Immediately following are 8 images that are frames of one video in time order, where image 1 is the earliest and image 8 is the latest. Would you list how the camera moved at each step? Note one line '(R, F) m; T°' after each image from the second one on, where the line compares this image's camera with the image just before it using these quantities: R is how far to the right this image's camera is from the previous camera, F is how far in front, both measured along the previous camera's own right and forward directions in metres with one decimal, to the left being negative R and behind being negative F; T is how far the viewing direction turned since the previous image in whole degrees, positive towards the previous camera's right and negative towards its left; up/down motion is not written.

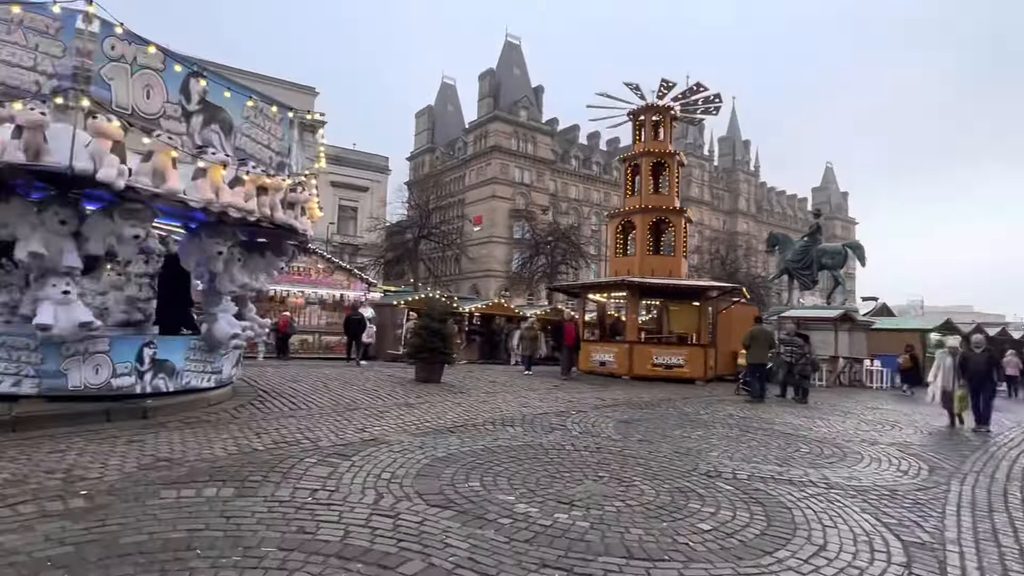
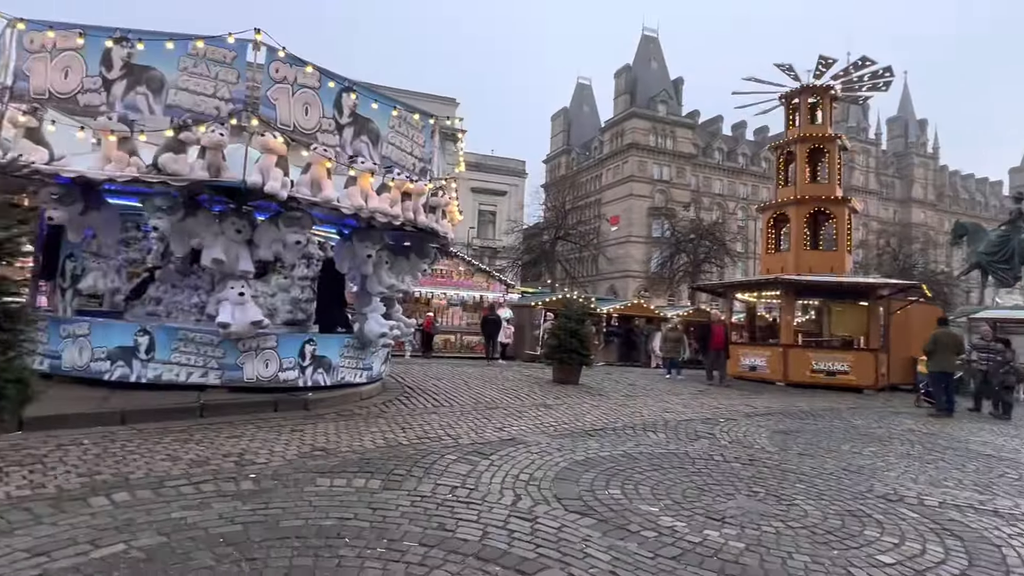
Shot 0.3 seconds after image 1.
(0.0, +0.2) m; -13°
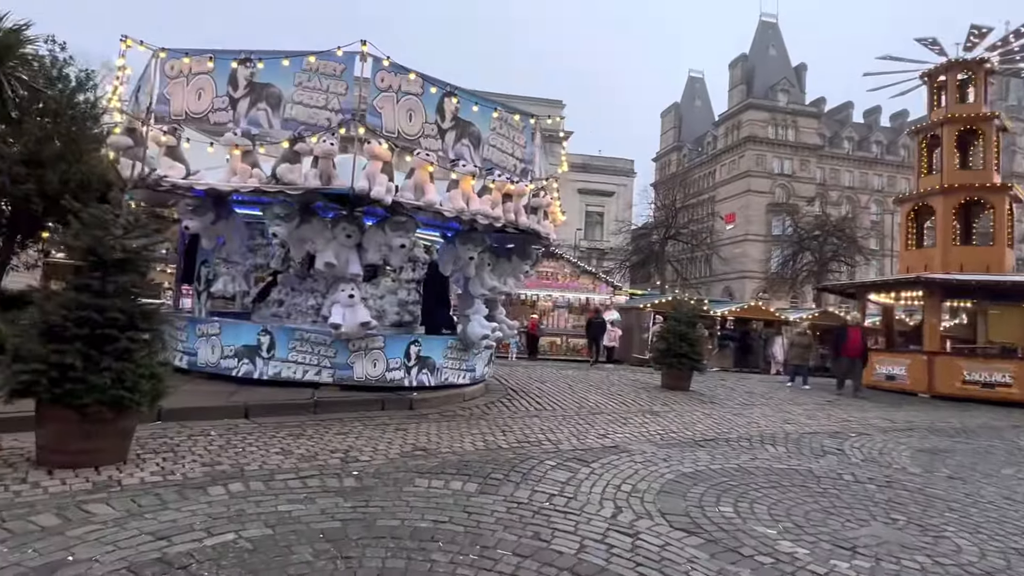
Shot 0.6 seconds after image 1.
(+0.1, +0.2) m; -10°
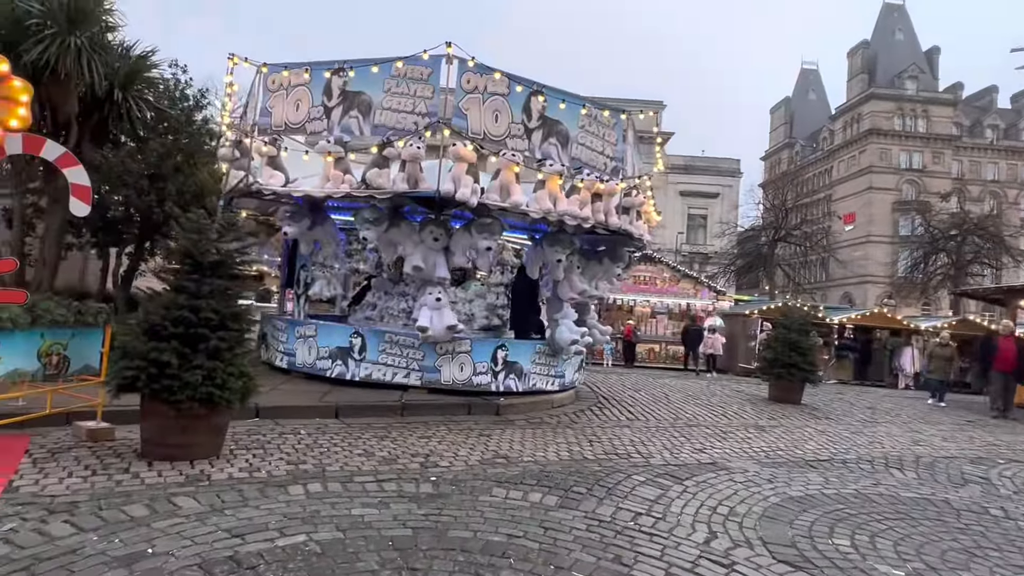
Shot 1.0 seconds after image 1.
(+0.1, +0.3) m; -9°
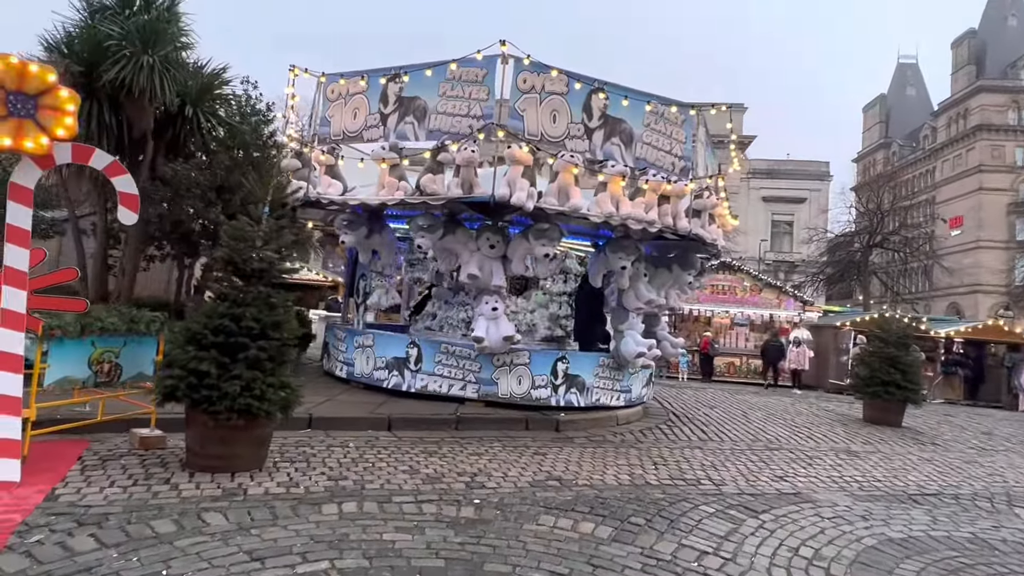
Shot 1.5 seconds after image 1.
(+0.2, +0.4) m; -7°
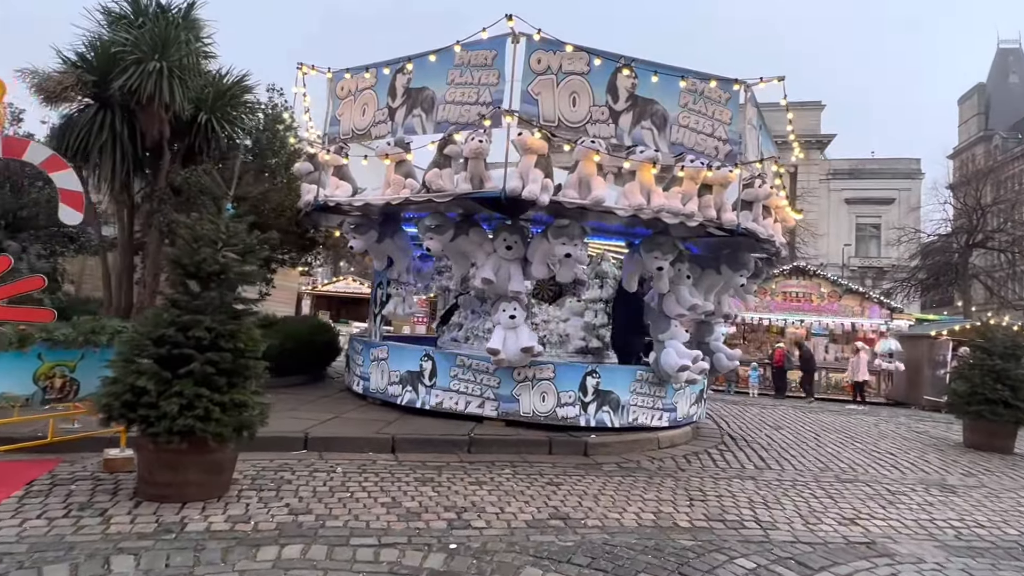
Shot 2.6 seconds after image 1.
(+0.6, +0.9) m; -7°
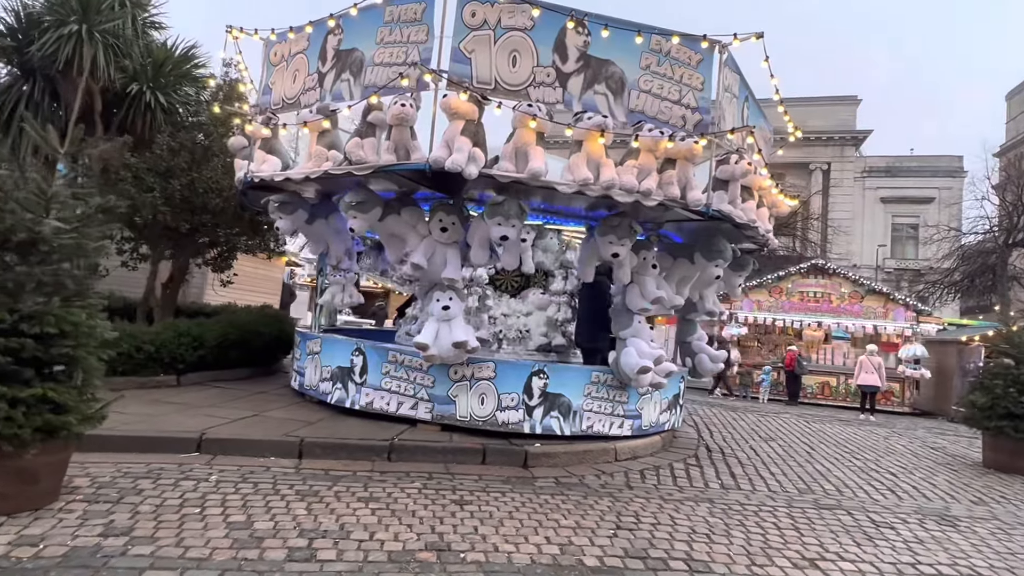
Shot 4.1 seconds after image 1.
(+1.1, +0.9) m; -3°
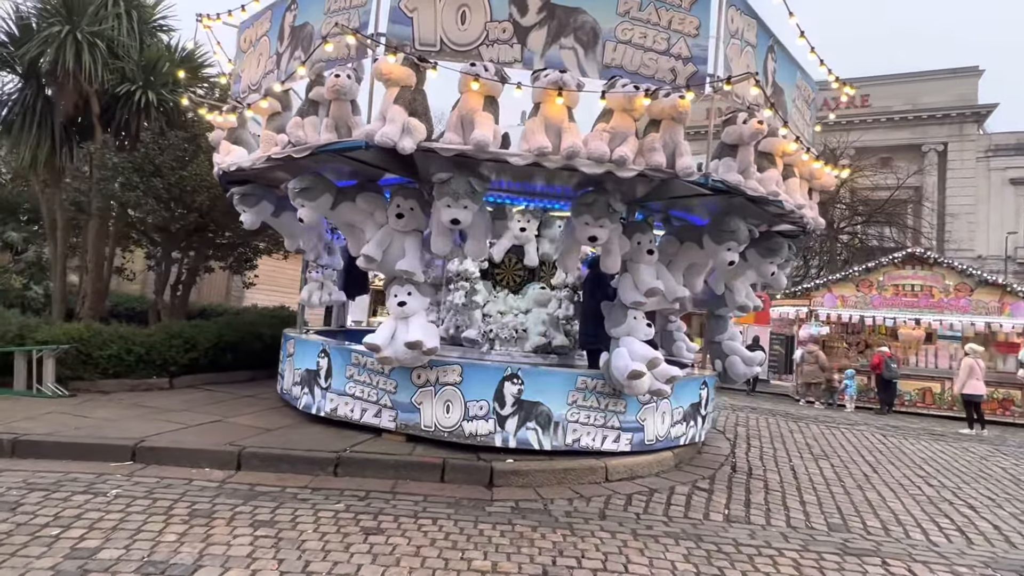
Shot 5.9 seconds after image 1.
(+1.2, +1.0) m; -9°
